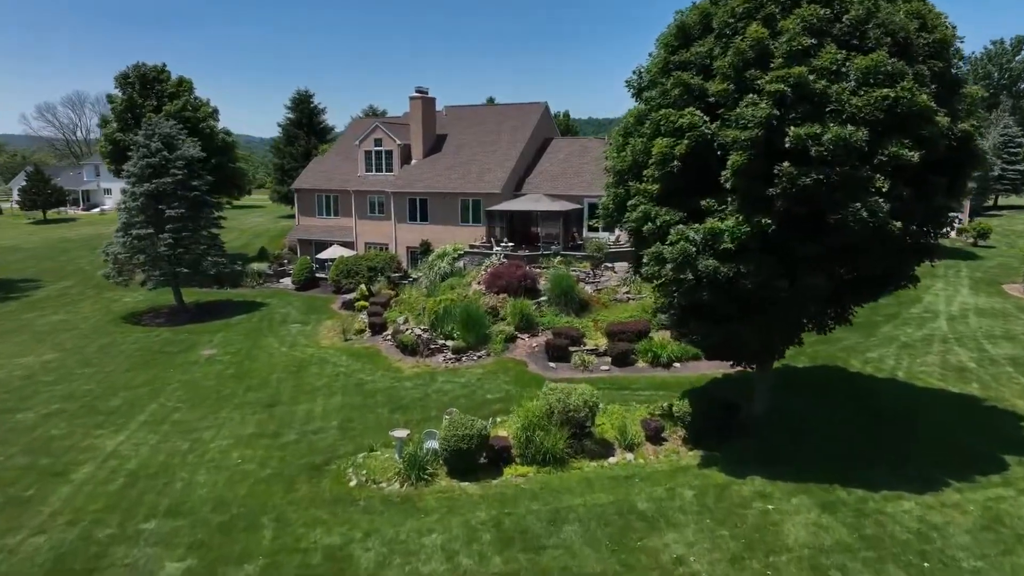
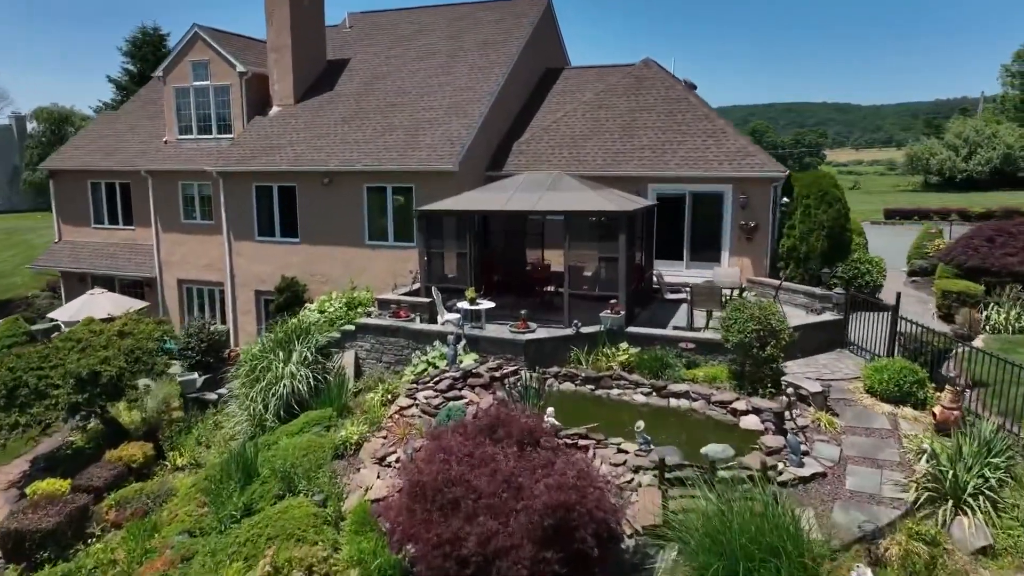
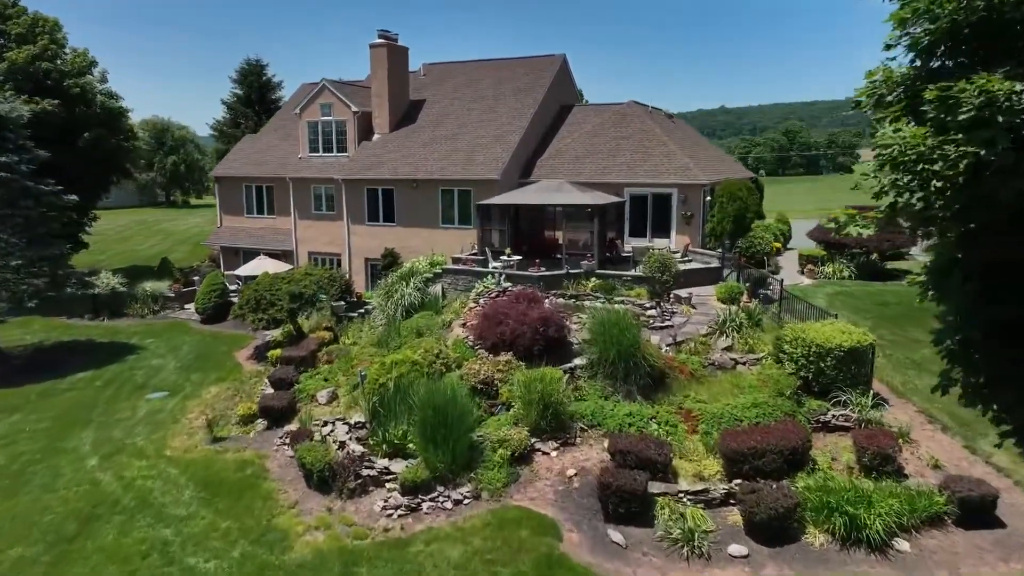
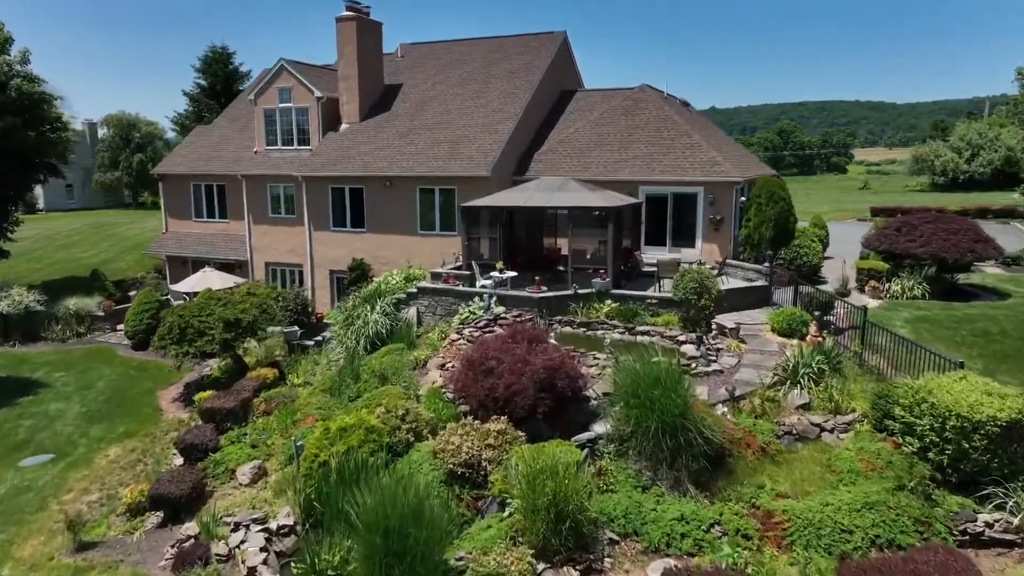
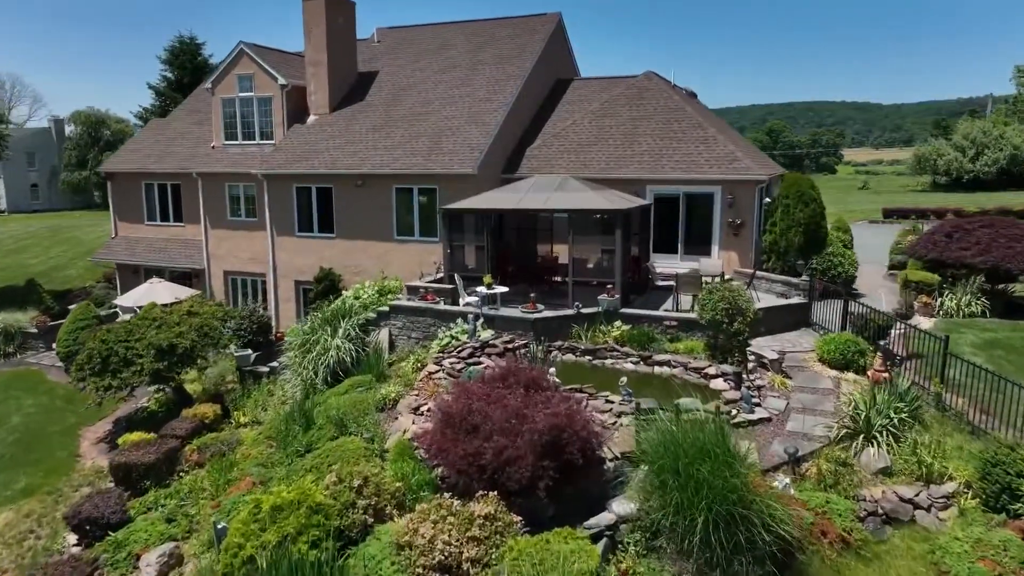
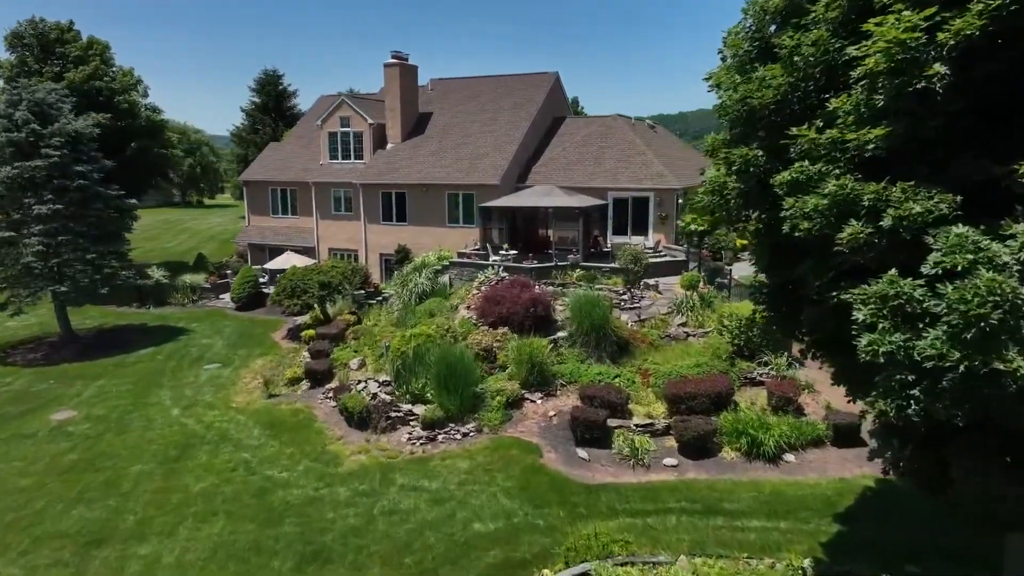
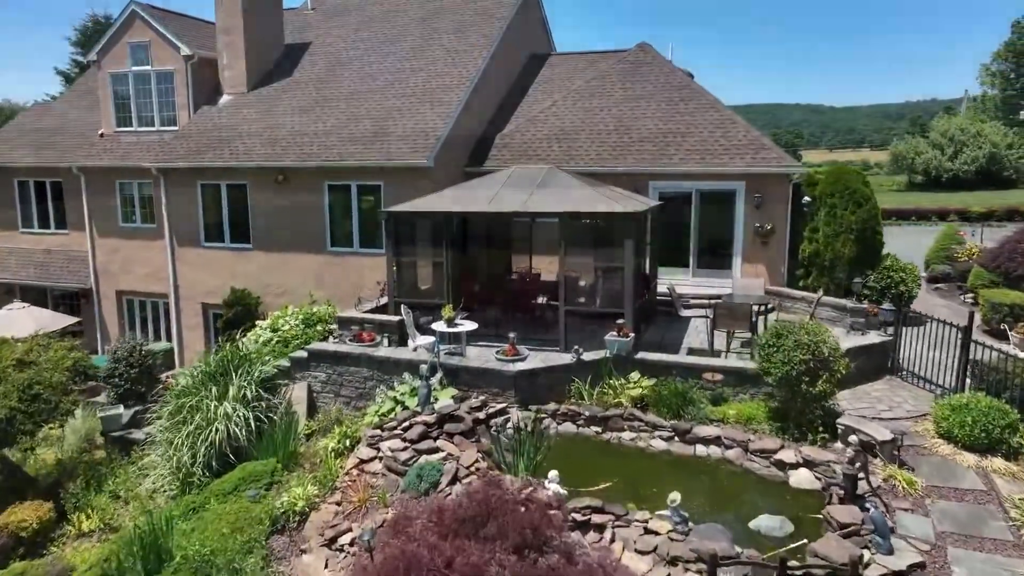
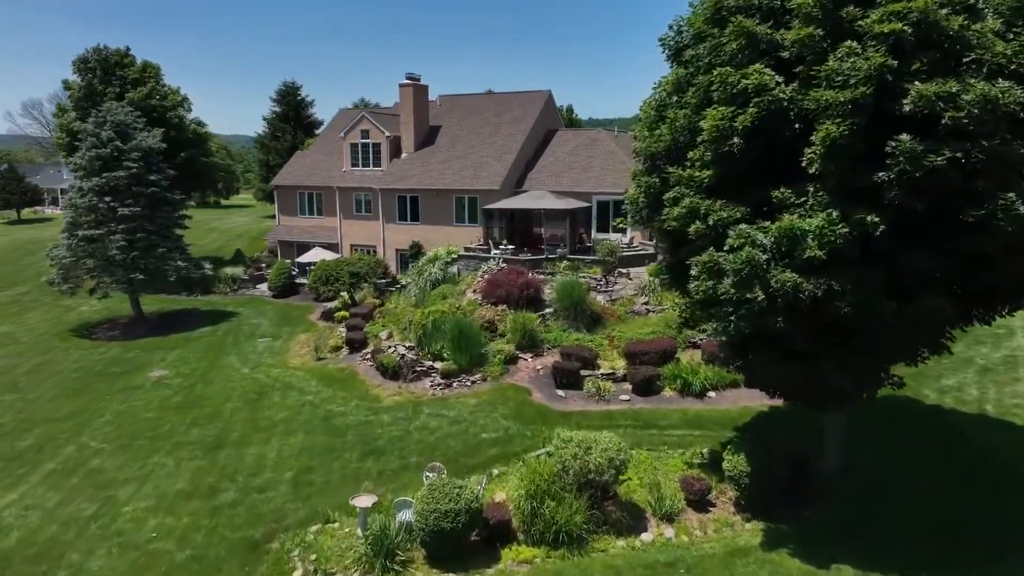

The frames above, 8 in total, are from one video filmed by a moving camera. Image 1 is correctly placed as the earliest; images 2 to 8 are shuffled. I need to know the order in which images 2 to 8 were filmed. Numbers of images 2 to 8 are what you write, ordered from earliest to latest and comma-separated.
8, 6, 3, 4, 5, 2, 7
